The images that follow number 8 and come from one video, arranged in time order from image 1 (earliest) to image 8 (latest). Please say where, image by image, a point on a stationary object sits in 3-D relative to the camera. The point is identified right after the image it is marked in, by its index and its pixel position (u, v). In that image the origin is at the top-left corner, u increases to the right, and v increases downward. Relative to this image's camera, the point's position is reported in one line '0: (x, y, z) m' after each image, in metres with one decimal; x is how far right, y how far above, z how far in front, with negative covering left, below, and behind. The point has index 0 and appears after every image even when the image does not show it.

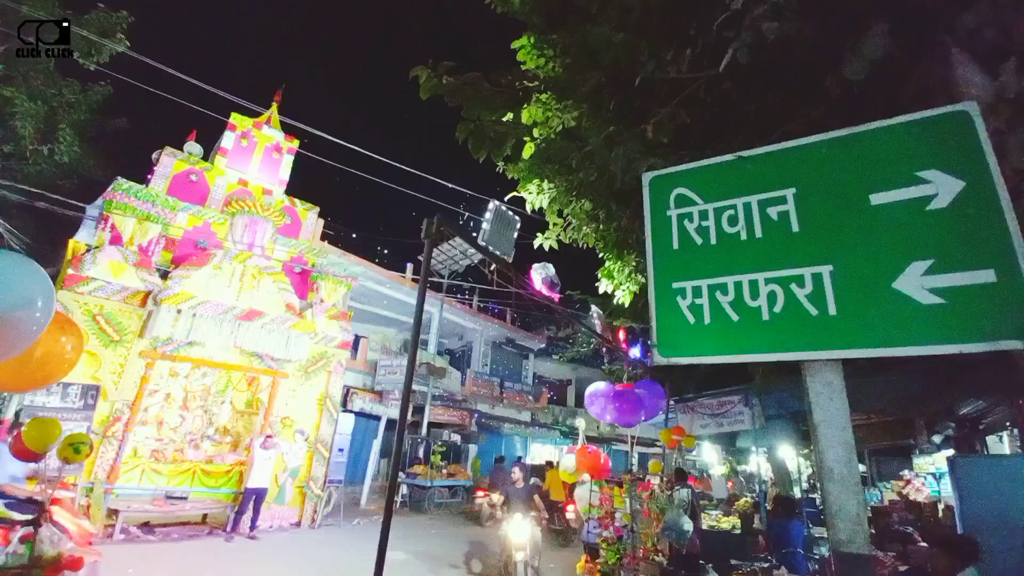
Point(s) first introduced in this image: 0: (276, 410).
0: (-5.8, -3.0, +12.0) m
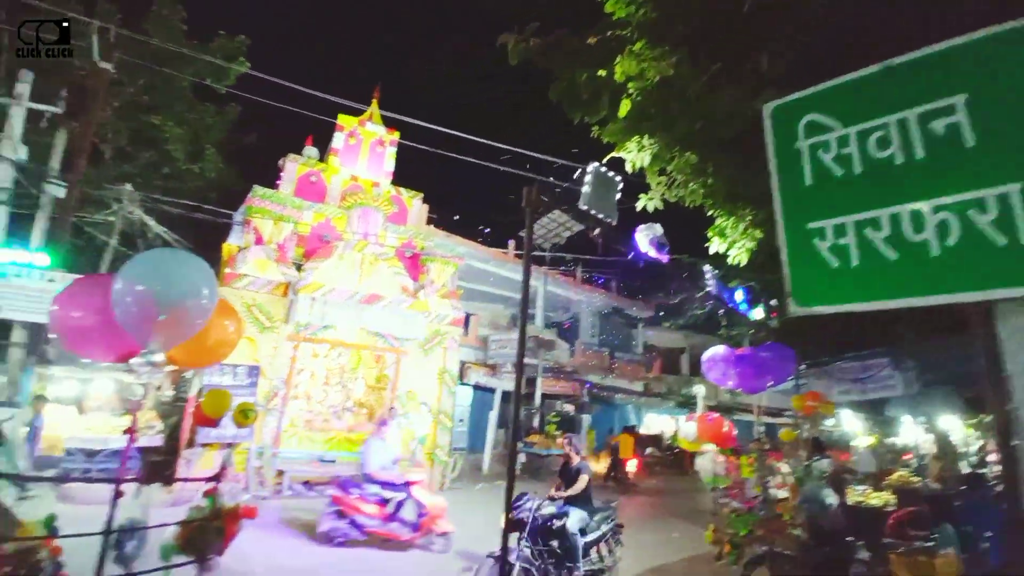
0: (-2.9, -2.6, +13.0) m
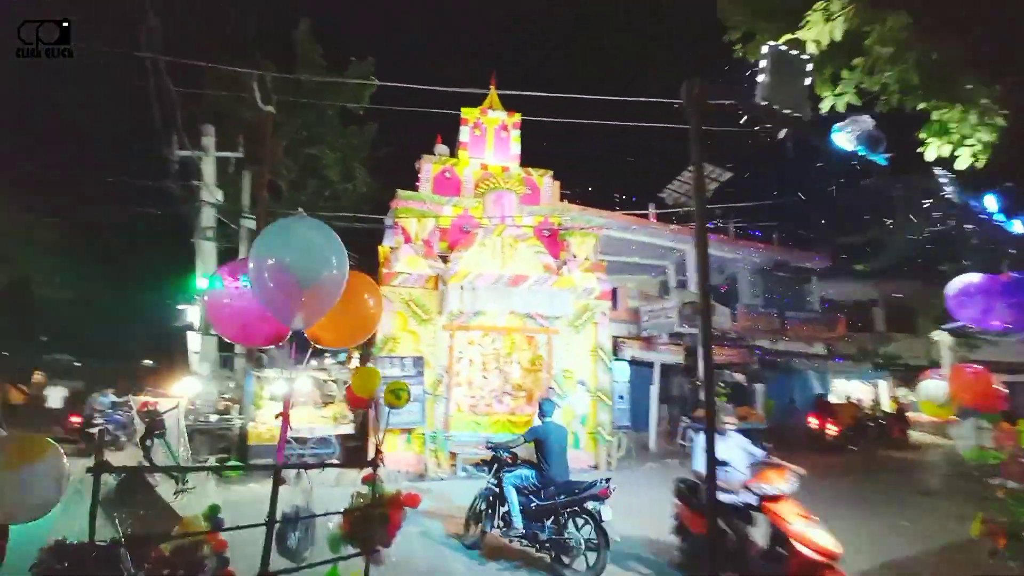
0: (+1.2, -2.0, +12.8) m
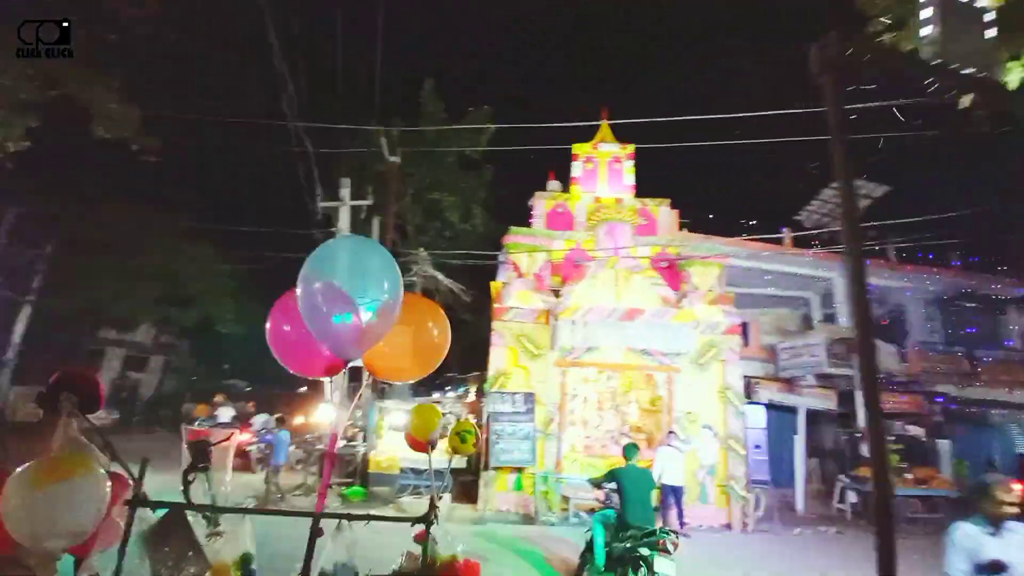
0: (+4.0, -2.8, +11.7) m
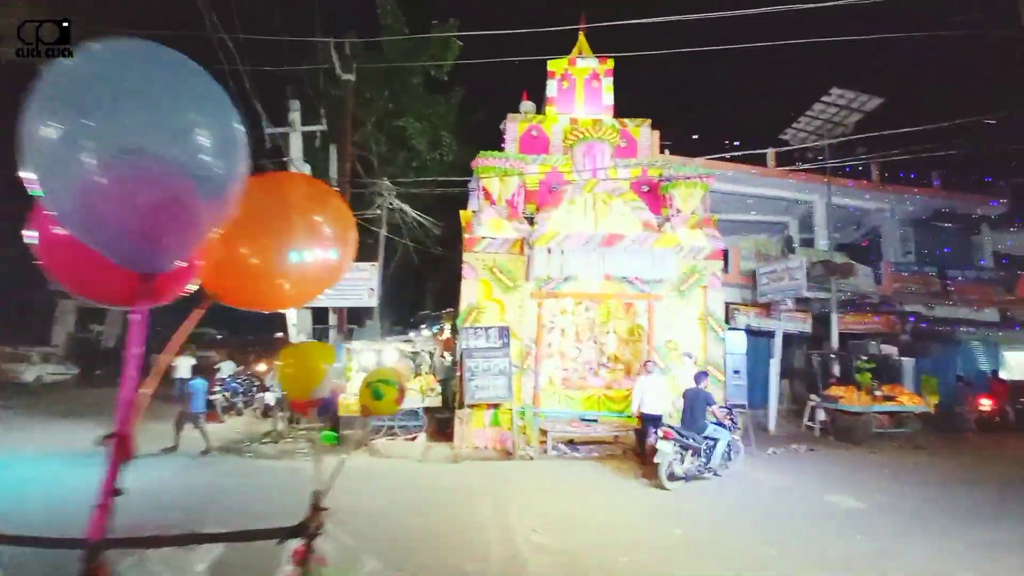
0: (+3.4, -1.1, +11.3) m
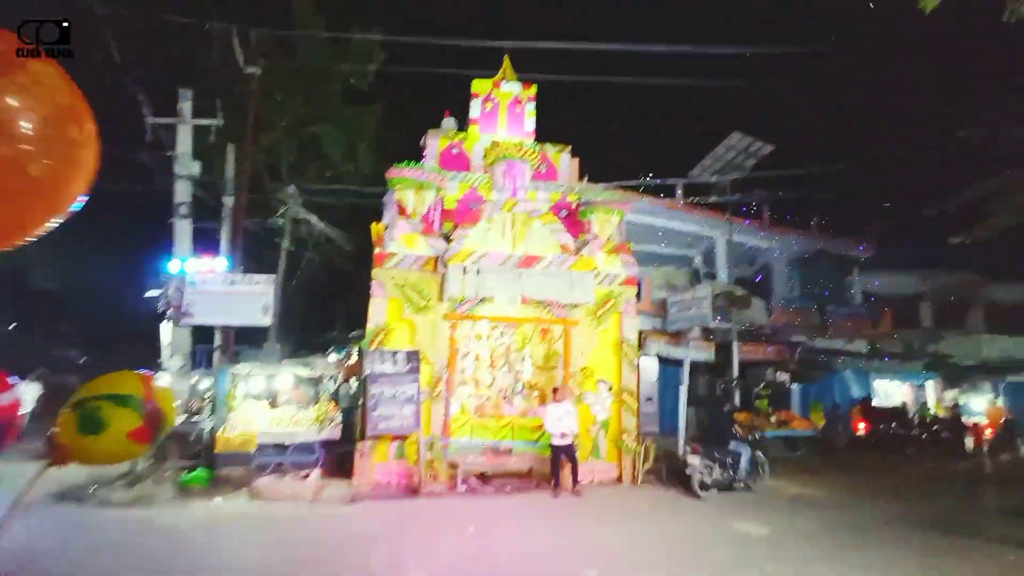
0: (+1.4, -1.6, +11.1) m
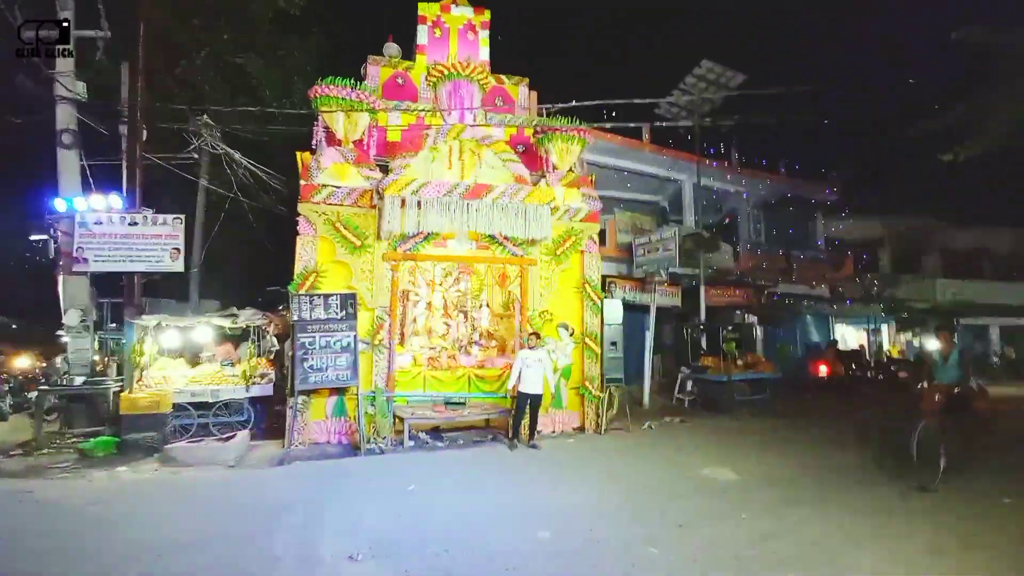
0: (+0.4, -0.3, +10.1) m
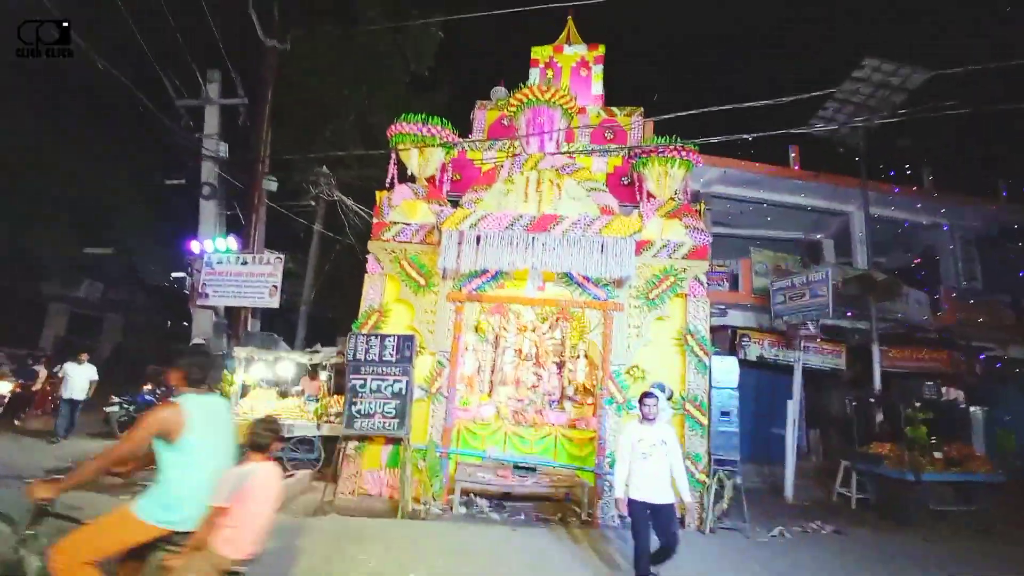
0: (+1.9, -1.2, +8.4) m
